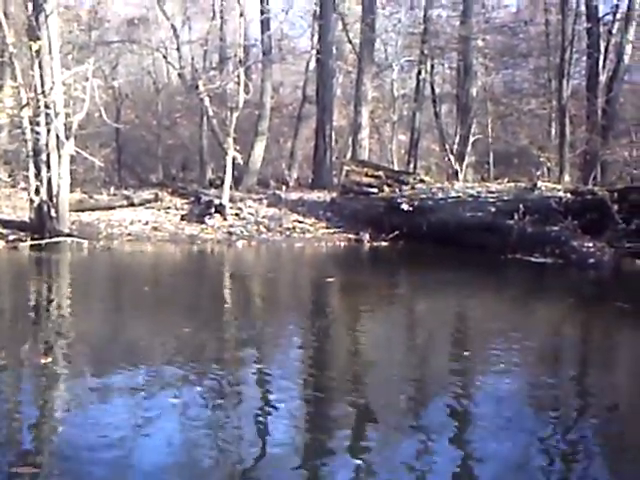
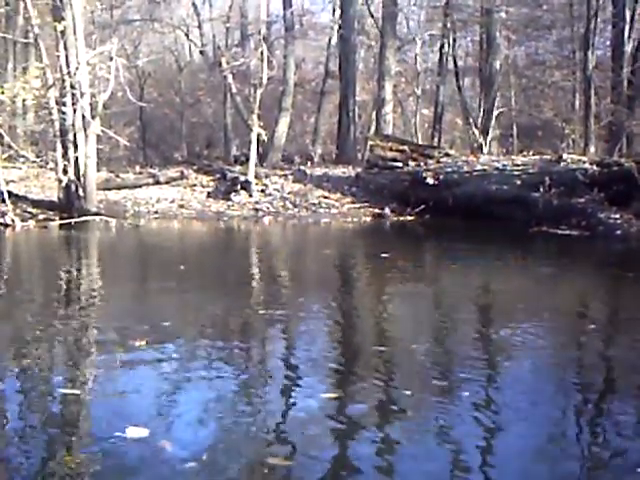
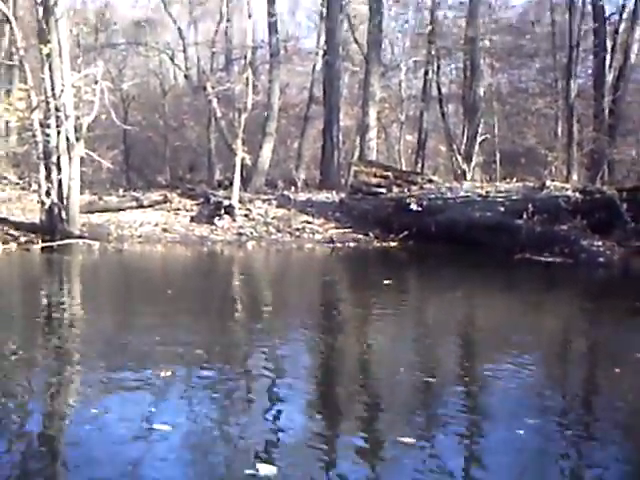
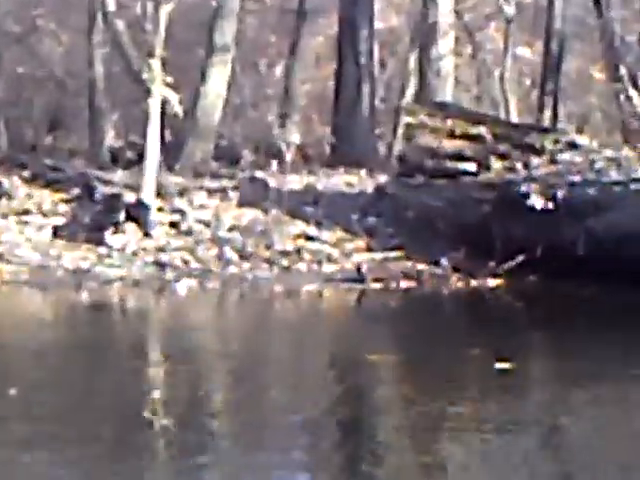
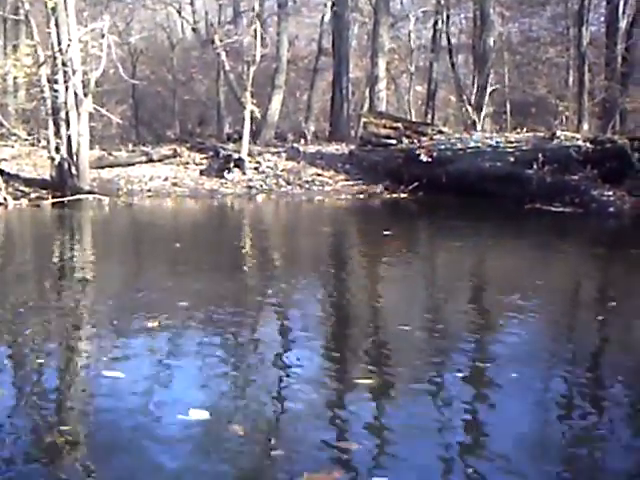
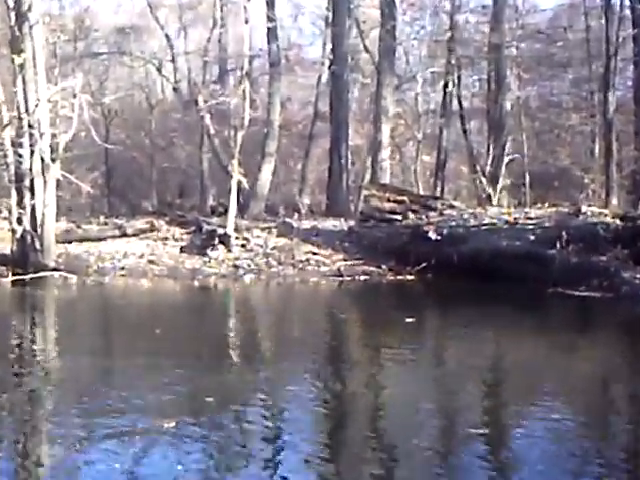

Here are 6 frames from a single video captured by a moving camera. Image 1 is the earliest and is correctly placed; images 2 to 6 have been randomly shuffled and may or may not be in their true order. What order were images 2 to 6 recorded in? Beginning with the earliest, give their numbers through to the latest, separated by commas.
2, 5, 3, 6, 4
